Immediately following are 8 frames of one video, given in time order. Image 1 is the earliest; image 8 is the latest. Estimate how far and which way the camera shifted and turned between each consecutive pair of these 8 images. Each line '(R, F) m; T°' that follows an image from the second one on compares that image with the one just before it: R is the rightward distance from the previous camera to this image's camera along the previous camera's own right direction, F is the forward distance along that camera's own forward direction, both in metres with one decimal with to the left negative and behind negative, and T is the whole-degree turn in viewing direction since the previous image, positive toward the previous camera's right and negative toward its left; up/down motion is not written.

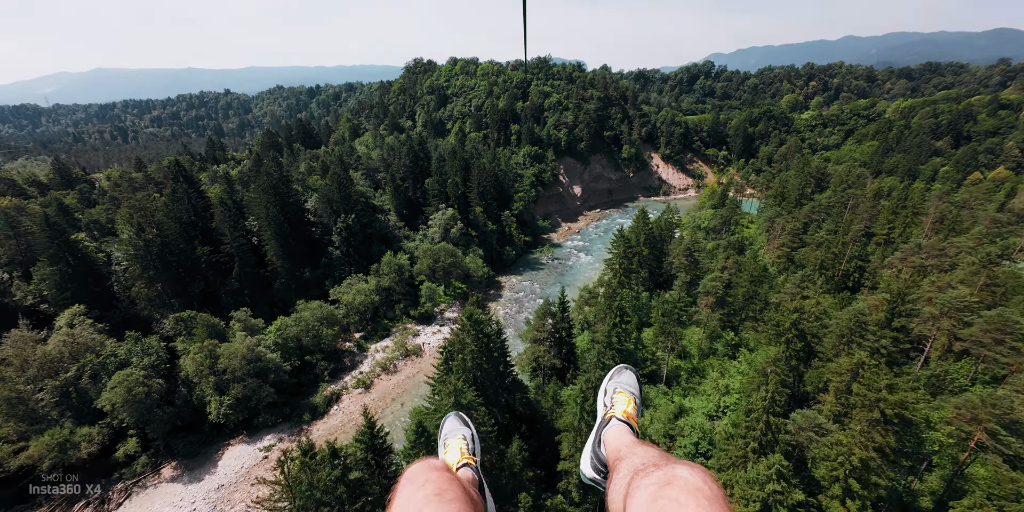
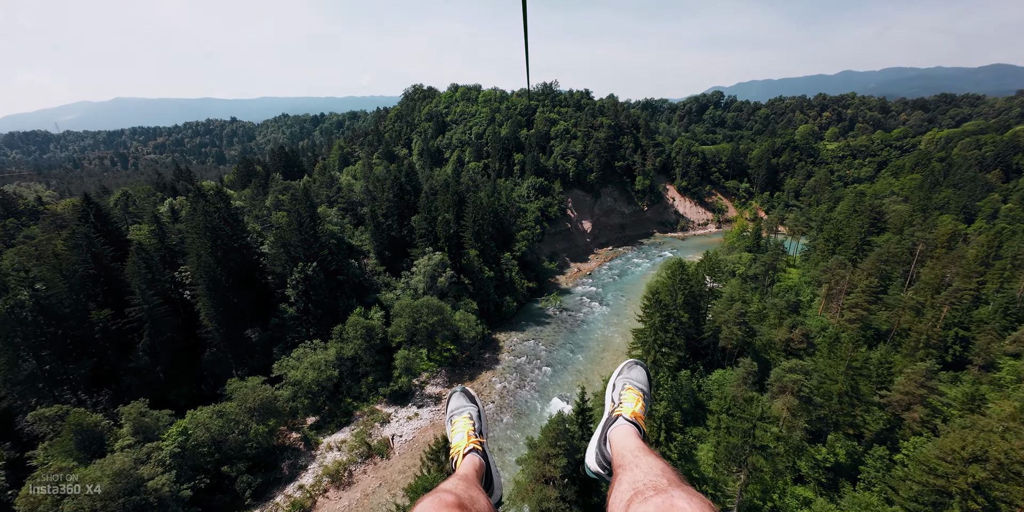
(+0.3, +8.4) m; -1°
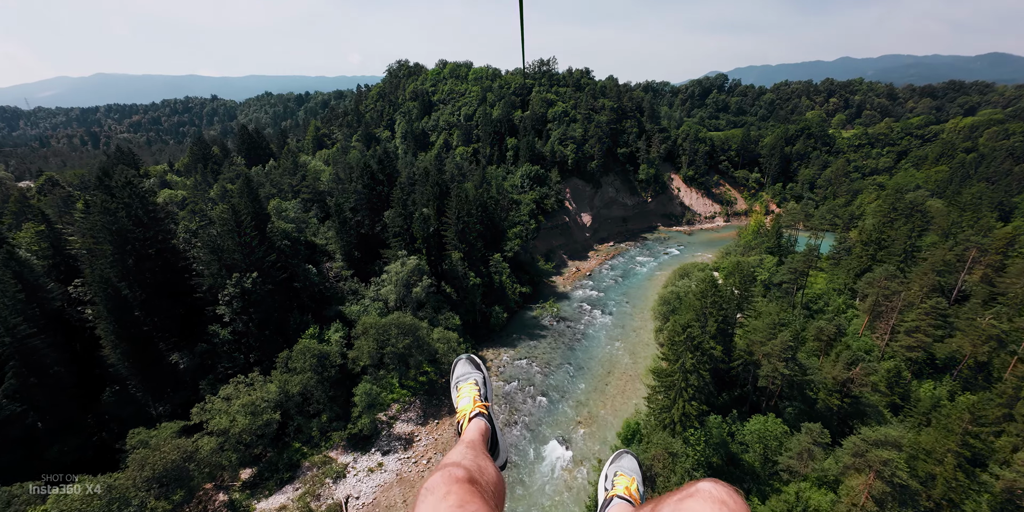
(+0.3, +6.4) m; +1°
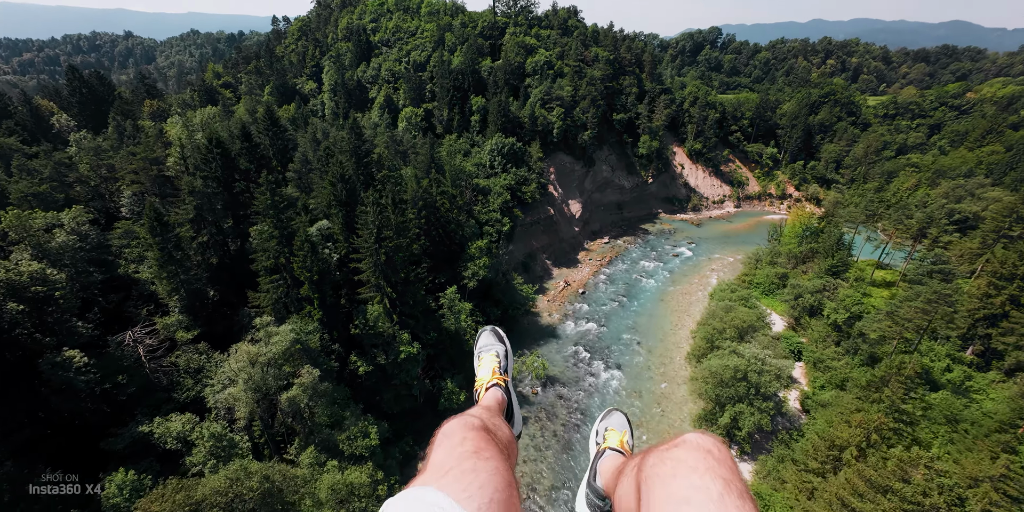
(+0.6, +15.3) m; +4°
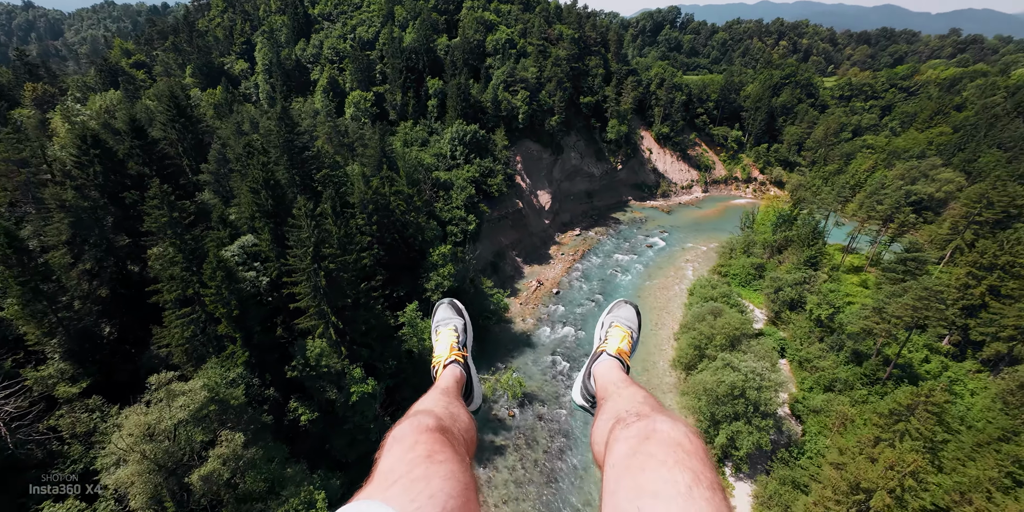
(-0.1, +3.3) m; +5°
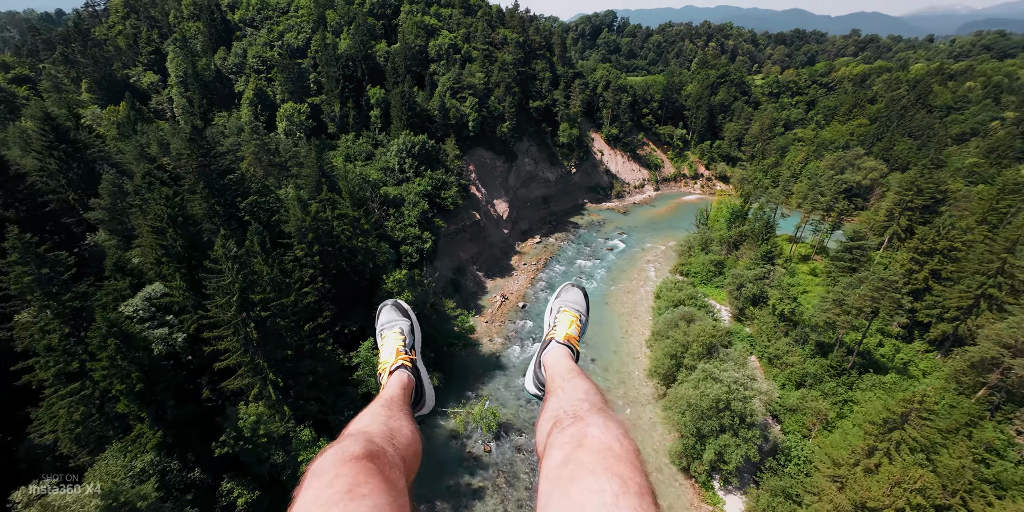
(-0.3, +1.9) m; +6°
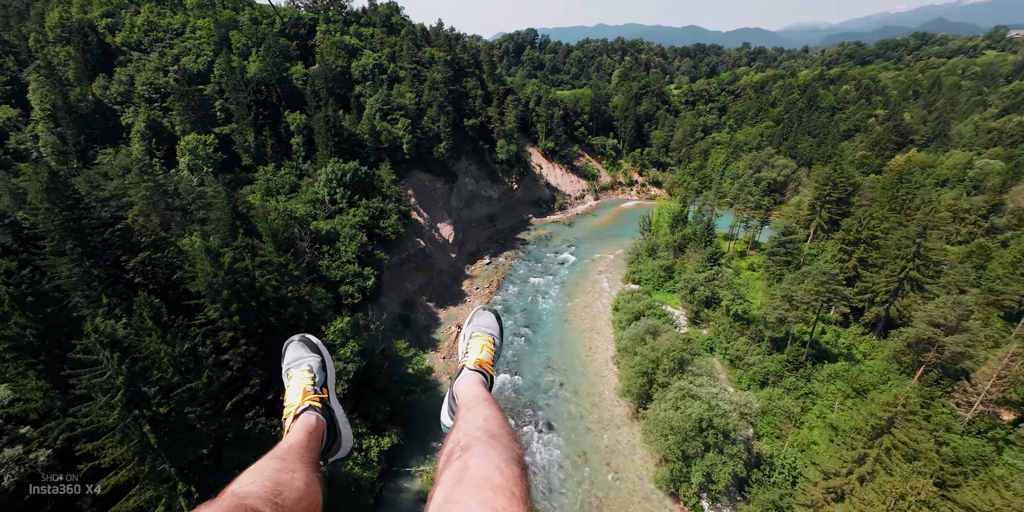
(-0.5, +1.8) m; +8°
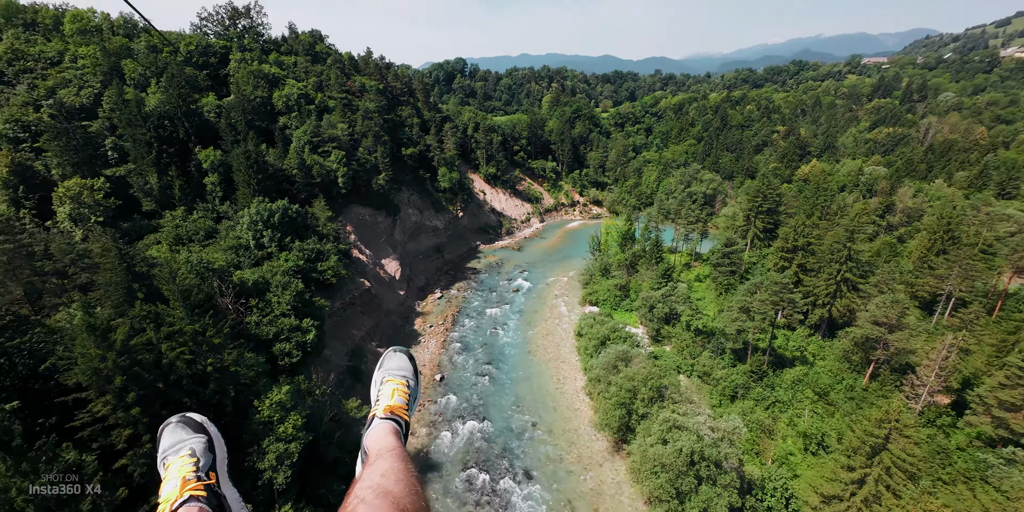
(-0.9, +1.7) m; +8°
